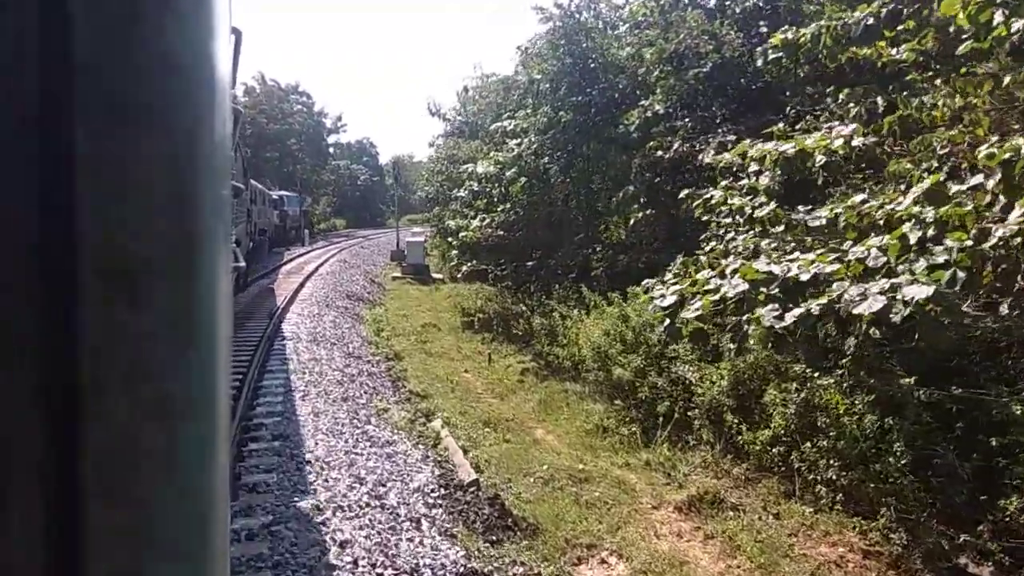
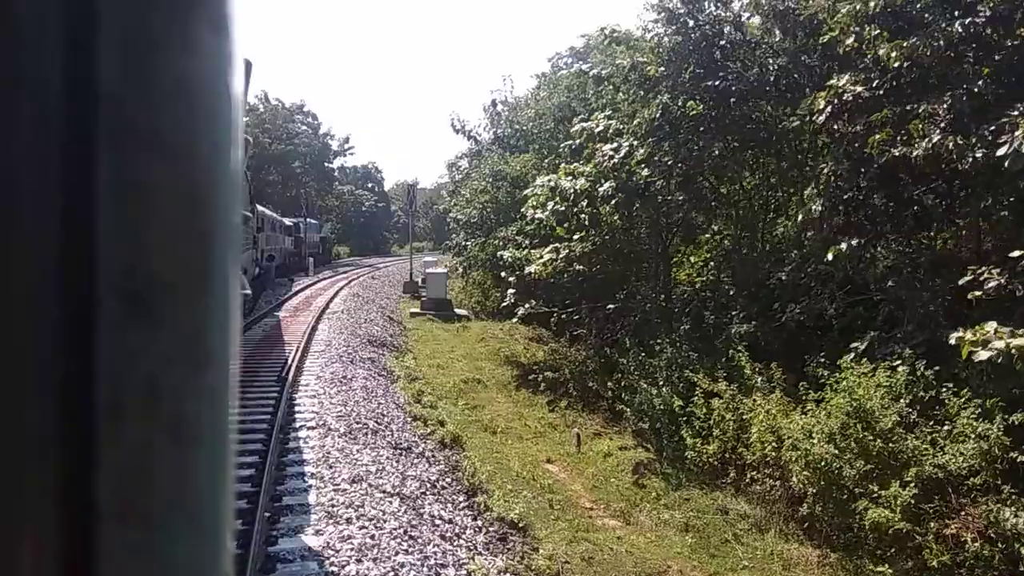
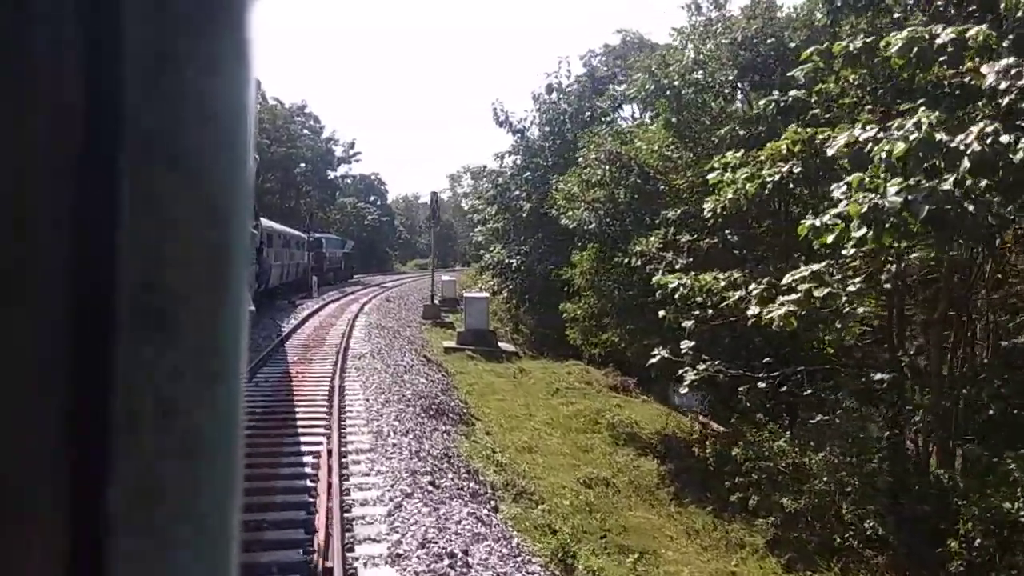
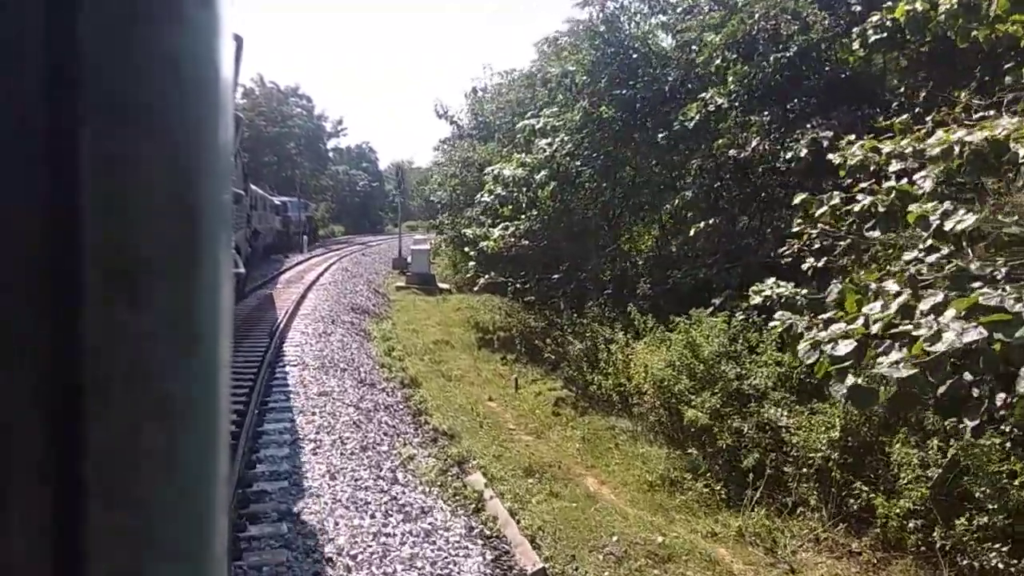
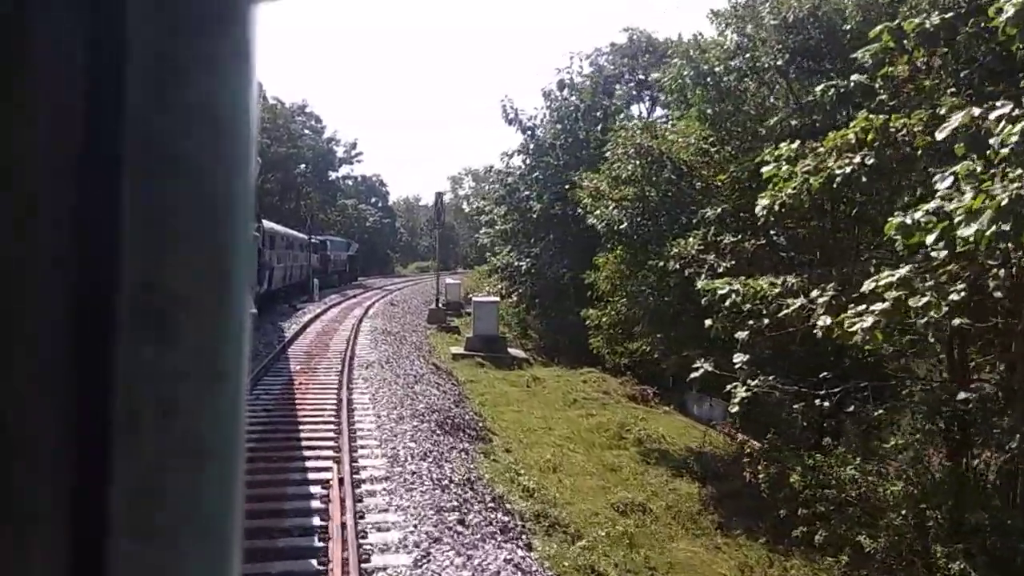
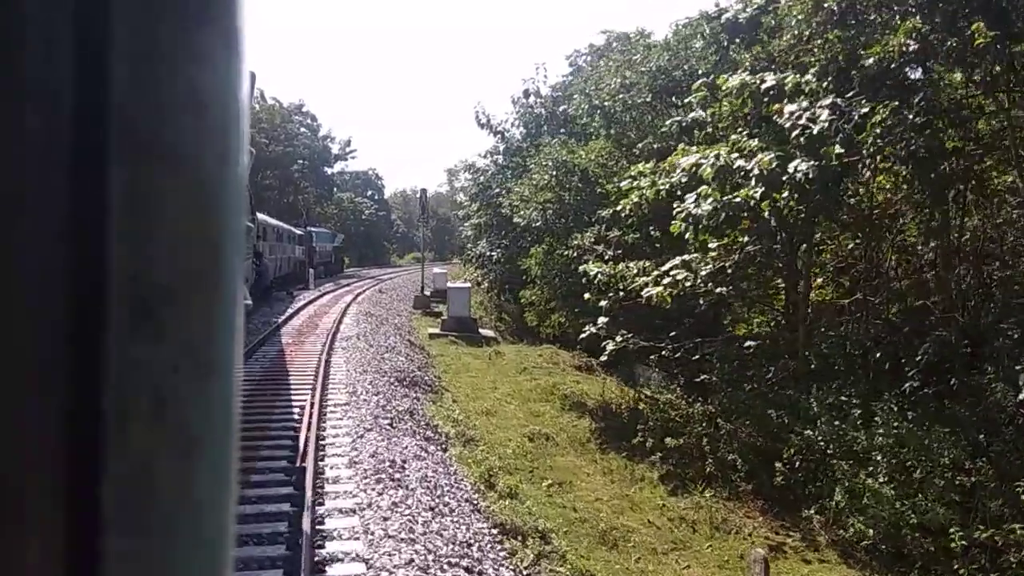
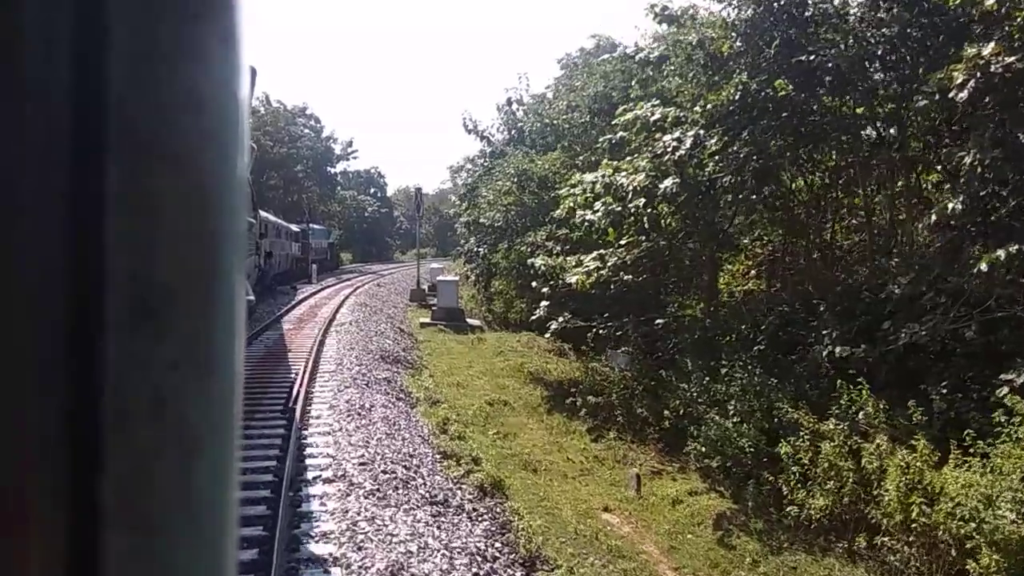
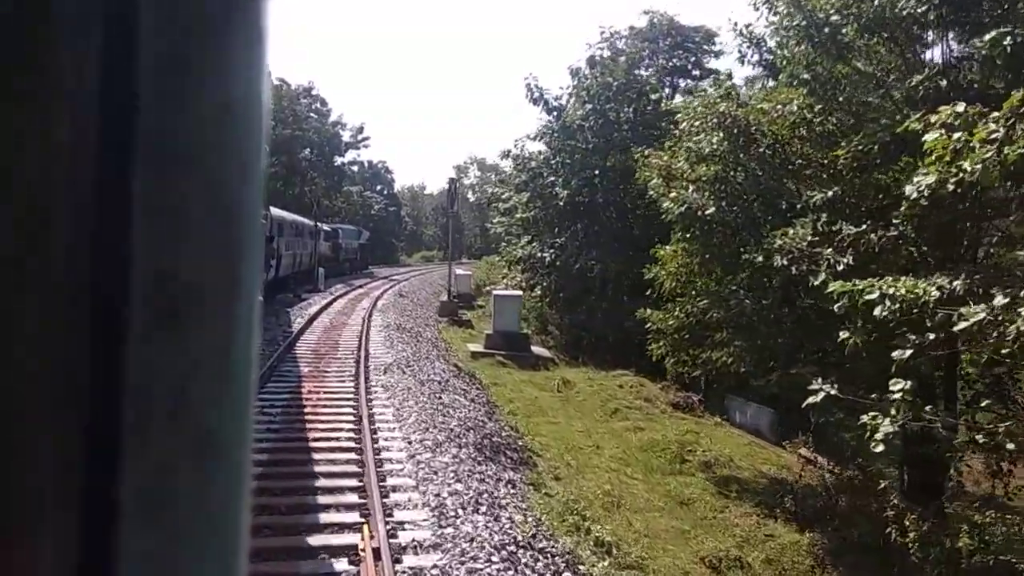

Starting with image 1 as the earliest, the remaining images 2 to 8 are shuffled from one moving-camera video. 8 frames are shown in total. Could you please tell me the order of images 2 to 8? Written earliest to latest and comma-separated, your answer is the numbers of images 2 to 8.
4, 2, 7, 6, 3, 5, 8
